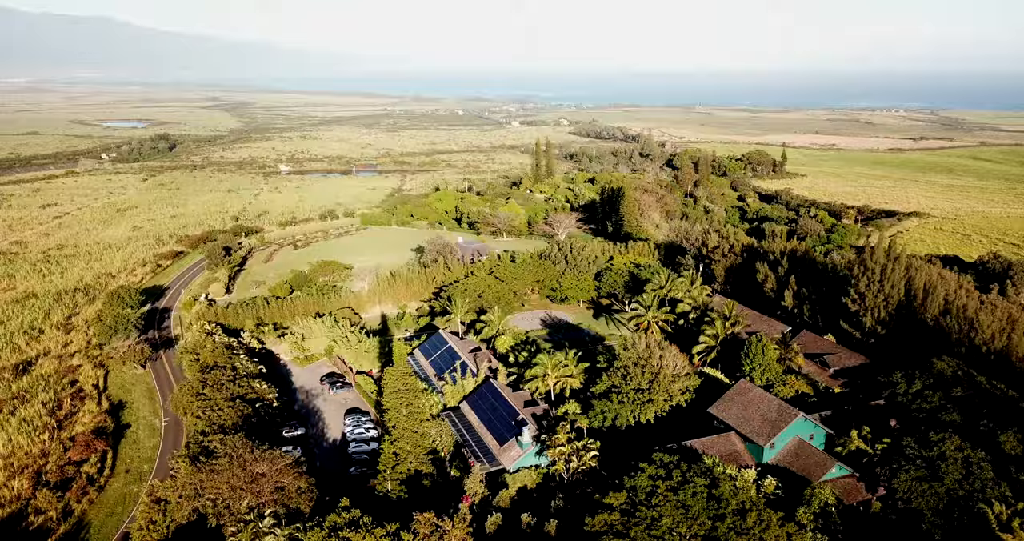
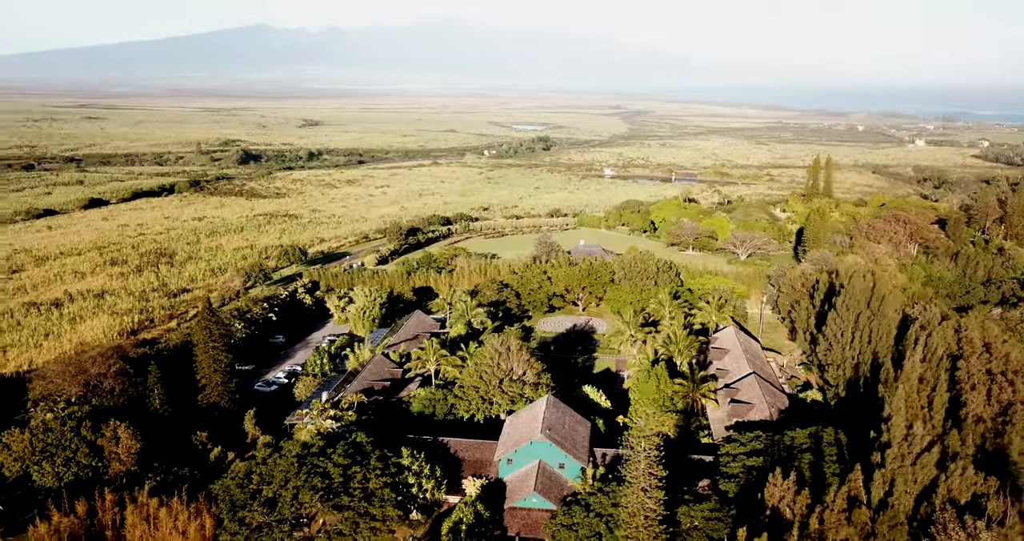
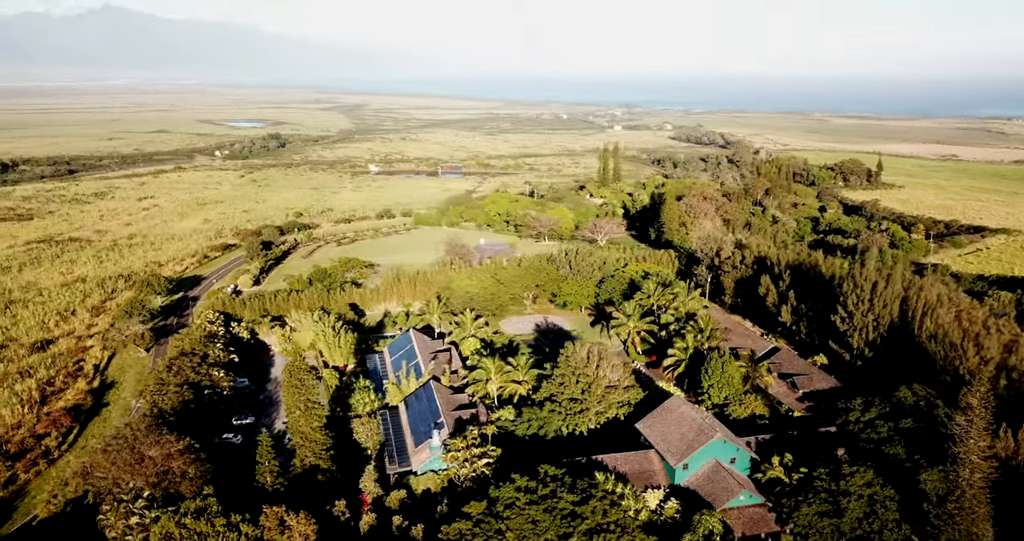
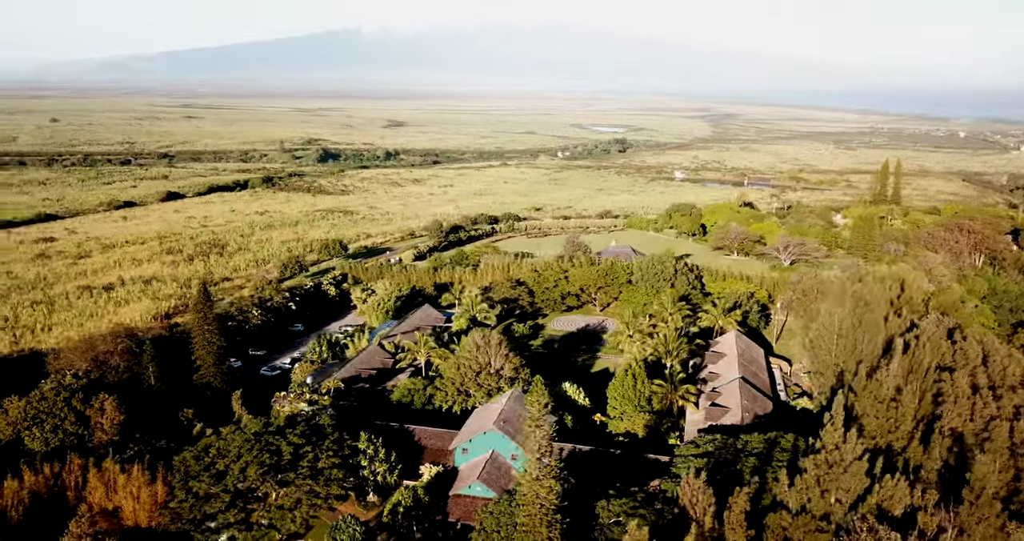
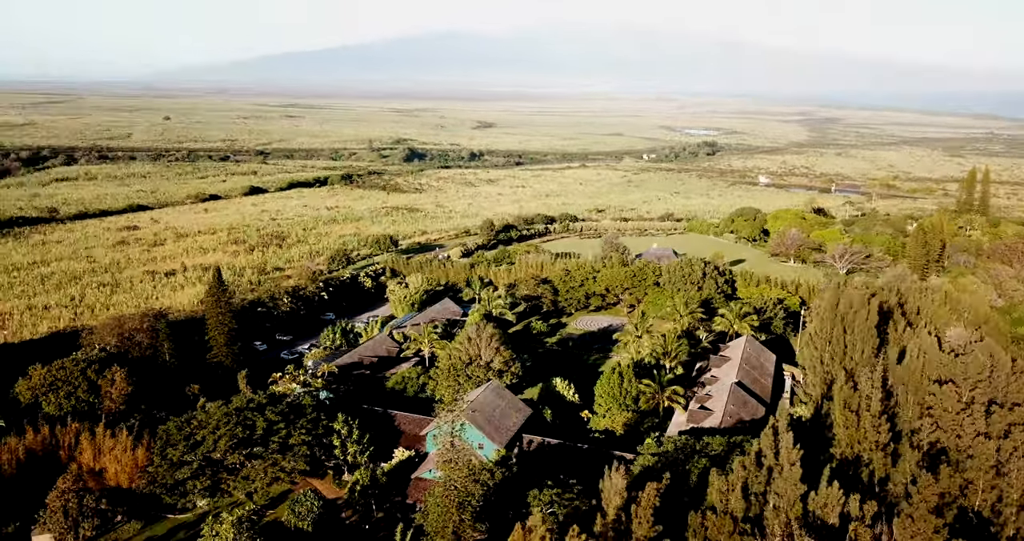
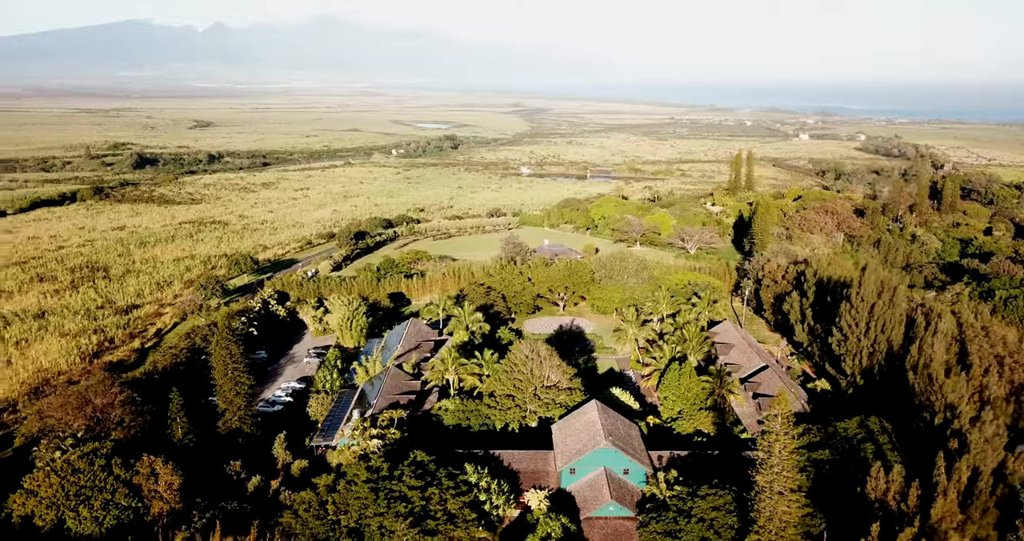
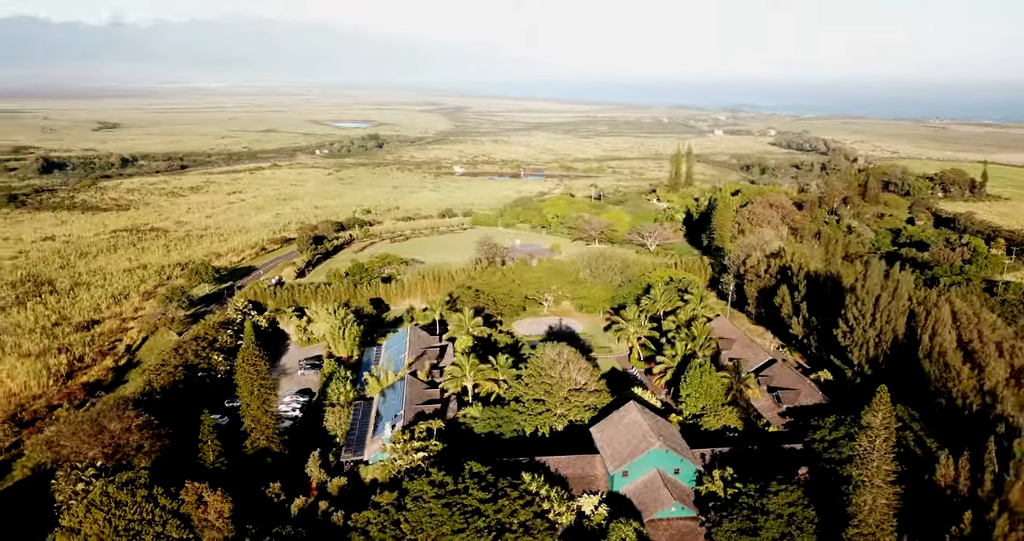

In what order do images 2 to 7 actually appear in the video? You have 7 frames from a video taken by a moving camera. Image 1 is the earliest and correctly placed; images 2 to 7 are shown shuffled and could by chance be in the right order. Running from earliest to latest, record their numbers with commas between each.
3, 7, 6, 2, 4, 5
